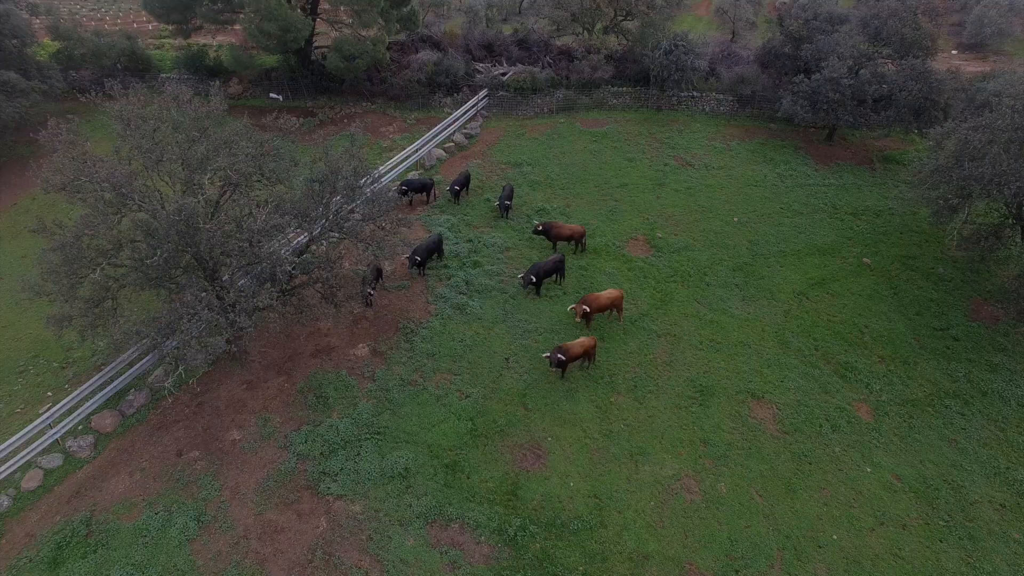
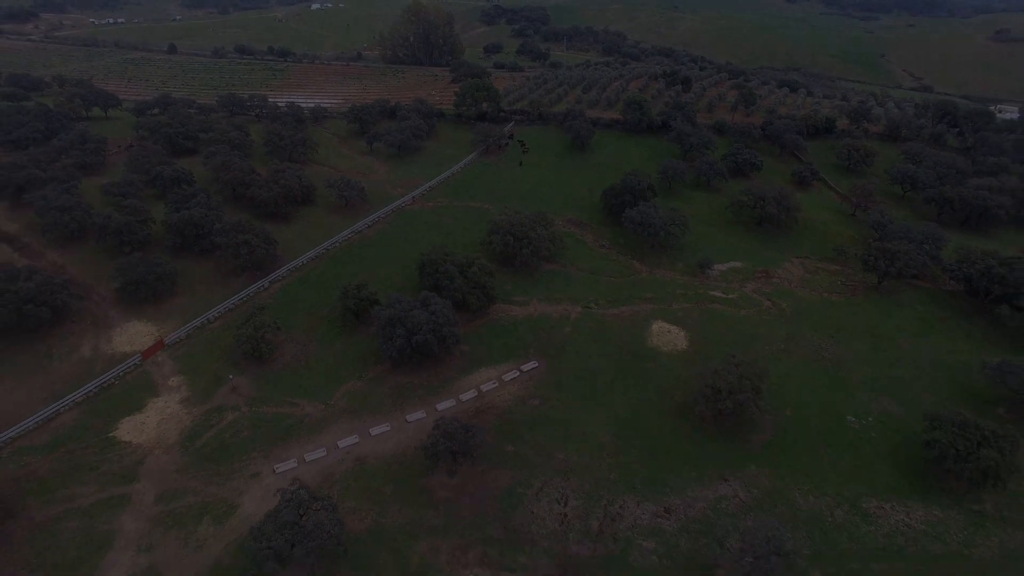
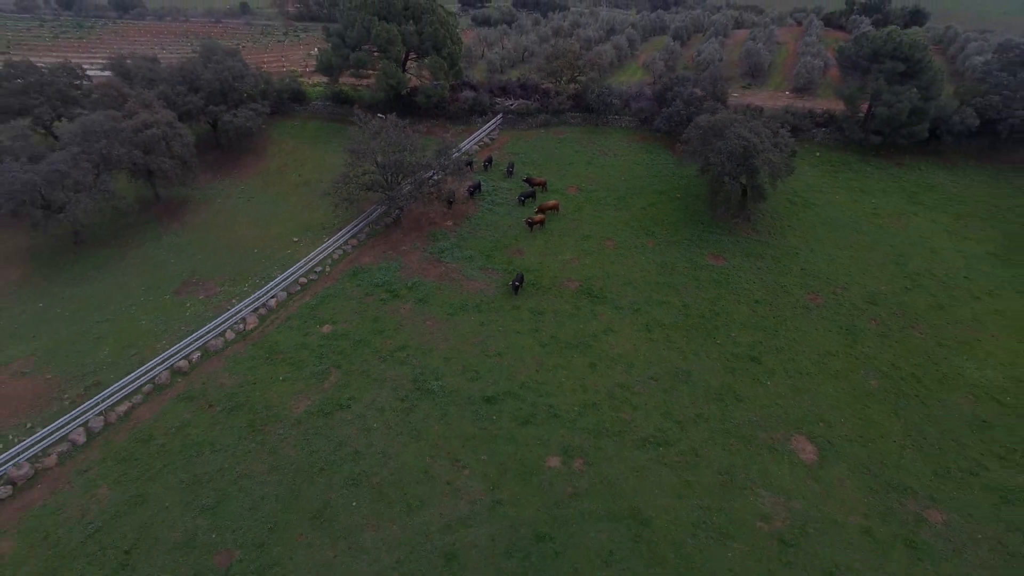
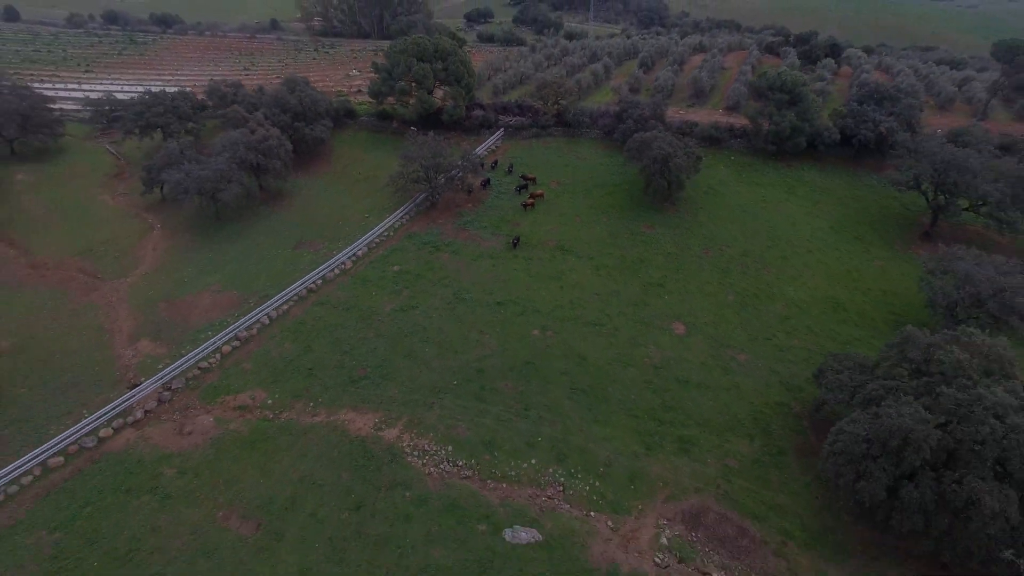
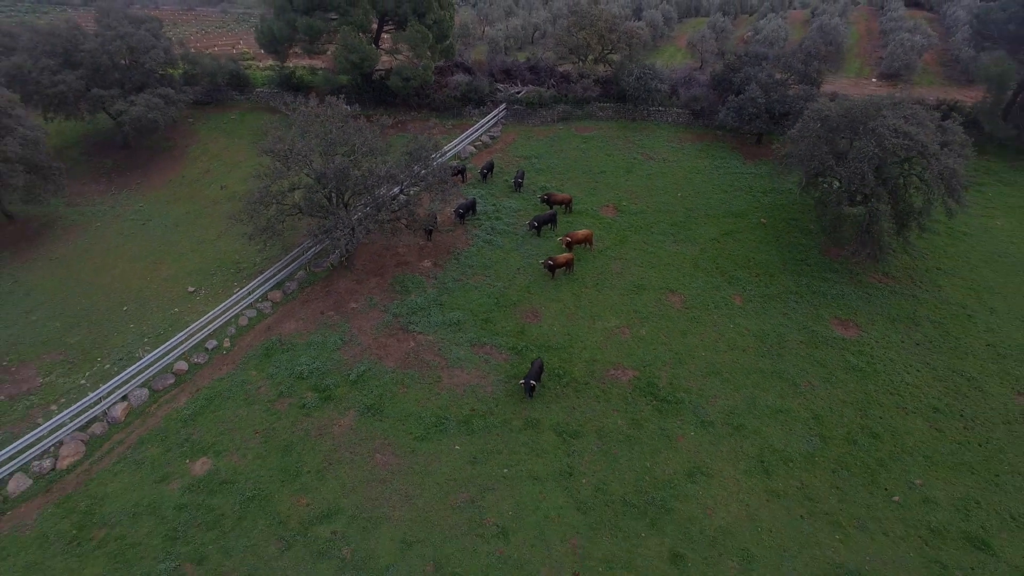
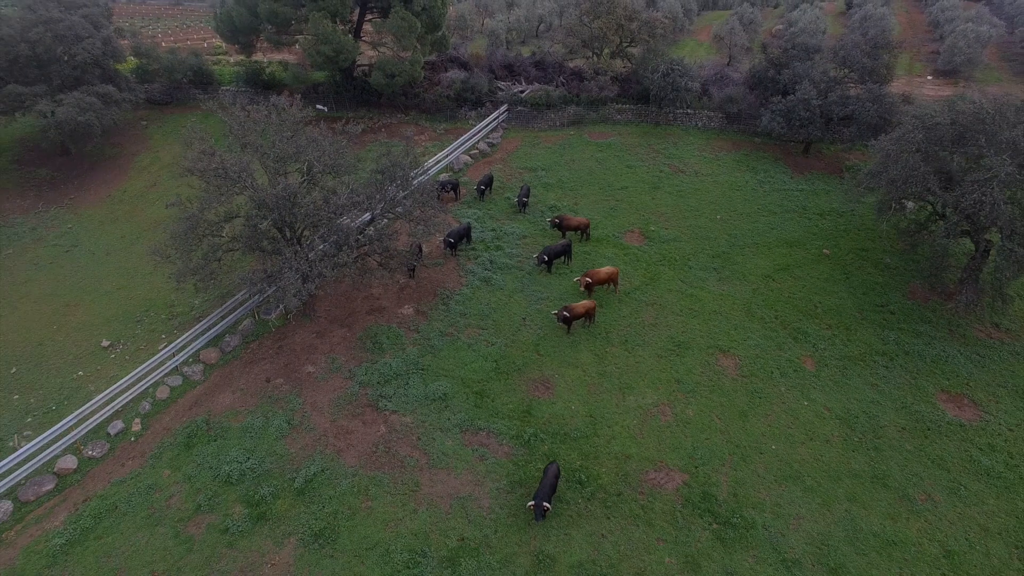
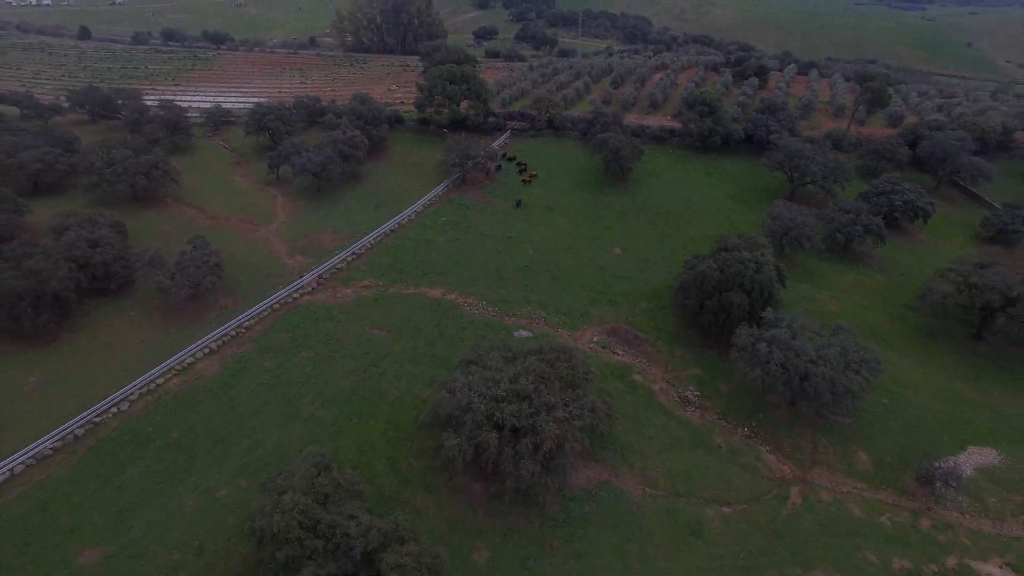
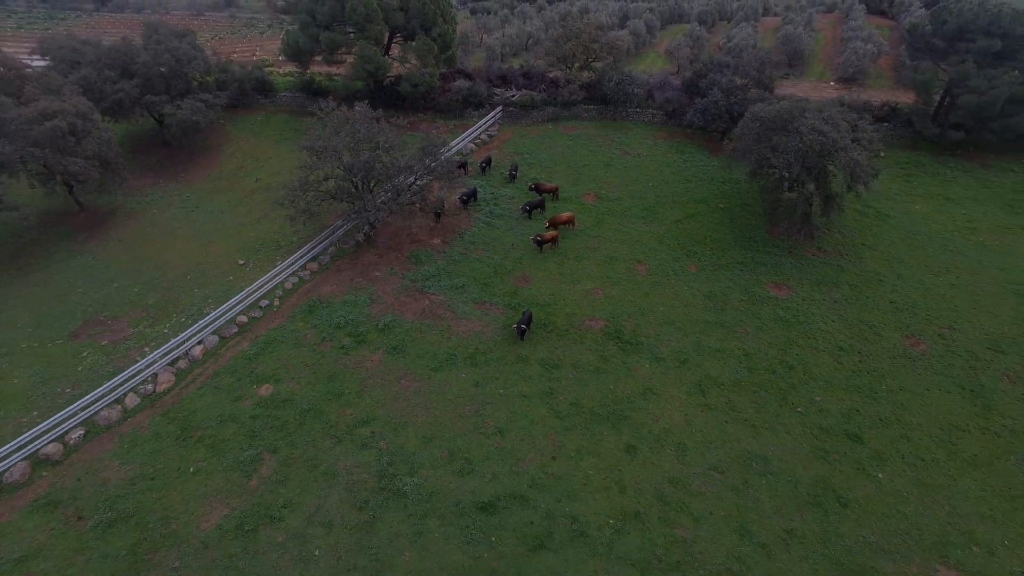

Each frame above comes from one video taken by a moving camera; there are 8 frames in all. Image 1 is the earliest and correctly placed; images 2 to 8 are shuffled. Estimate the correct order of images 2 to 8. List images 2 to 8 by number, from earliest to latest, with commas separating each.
6, 5, 8, 3, 4, 7, 2
